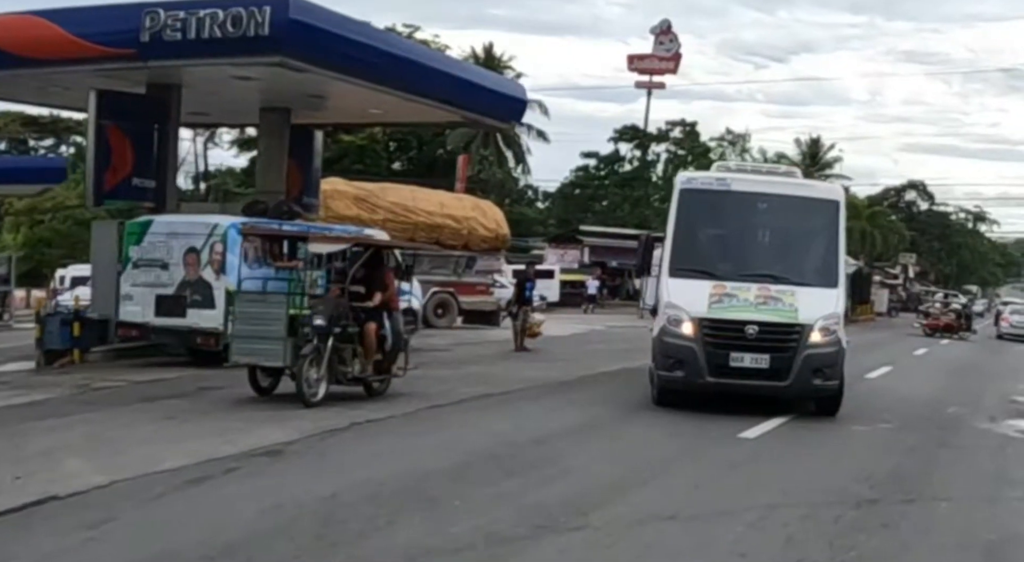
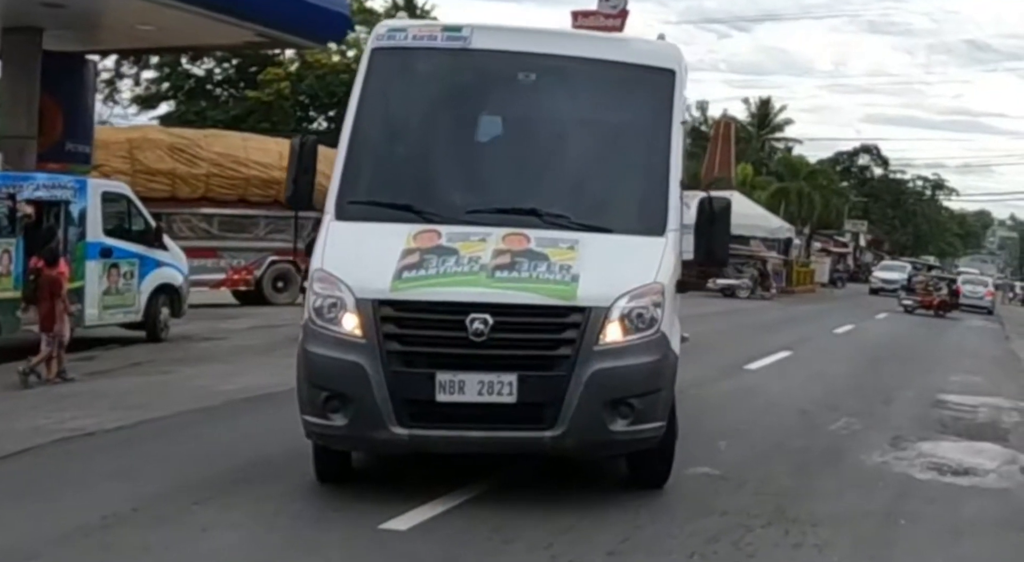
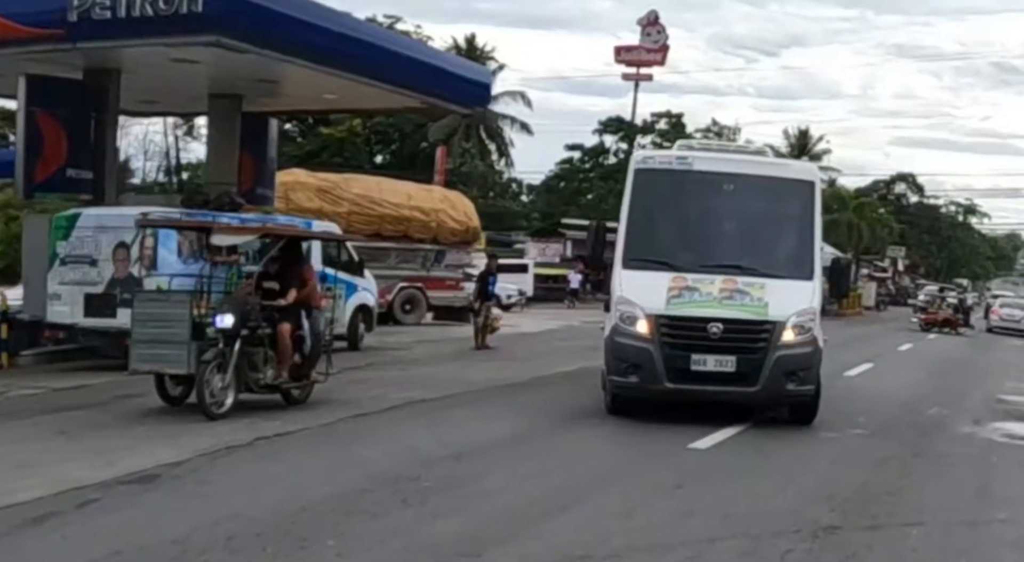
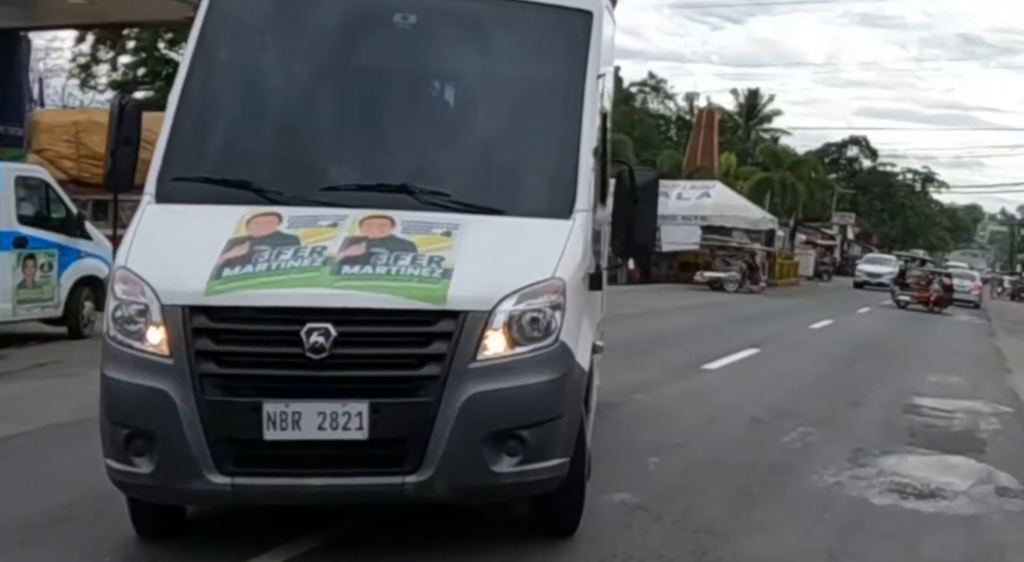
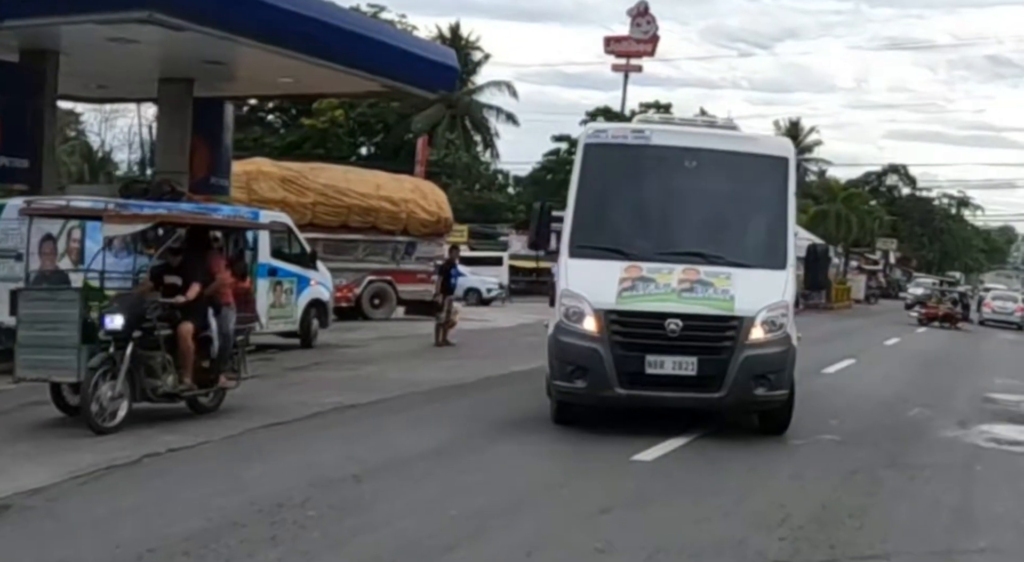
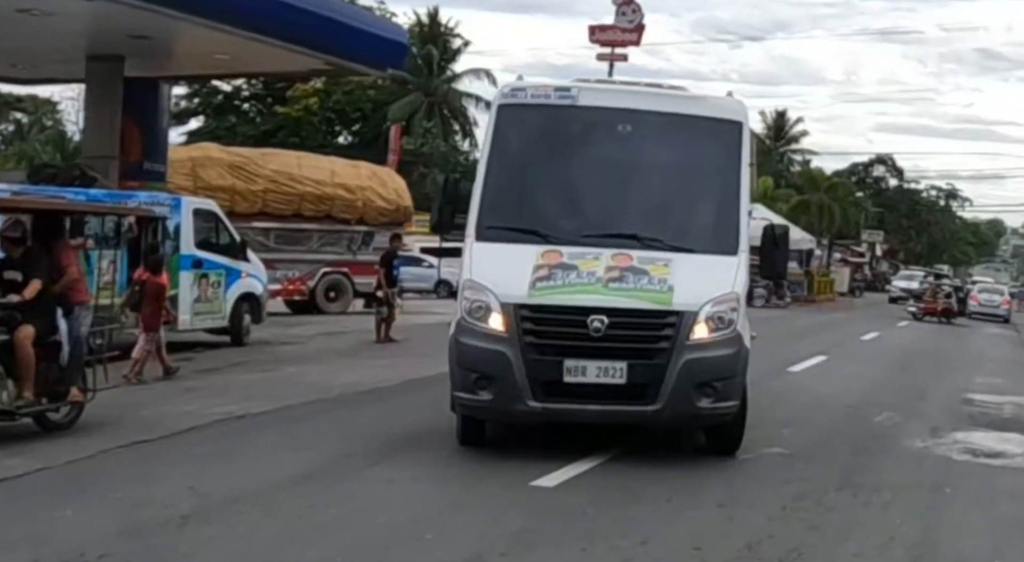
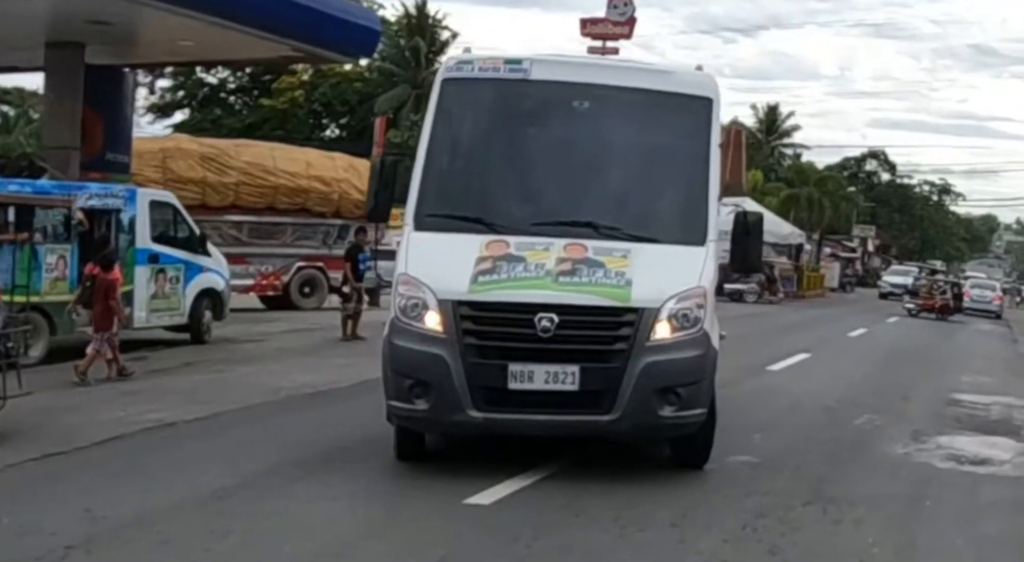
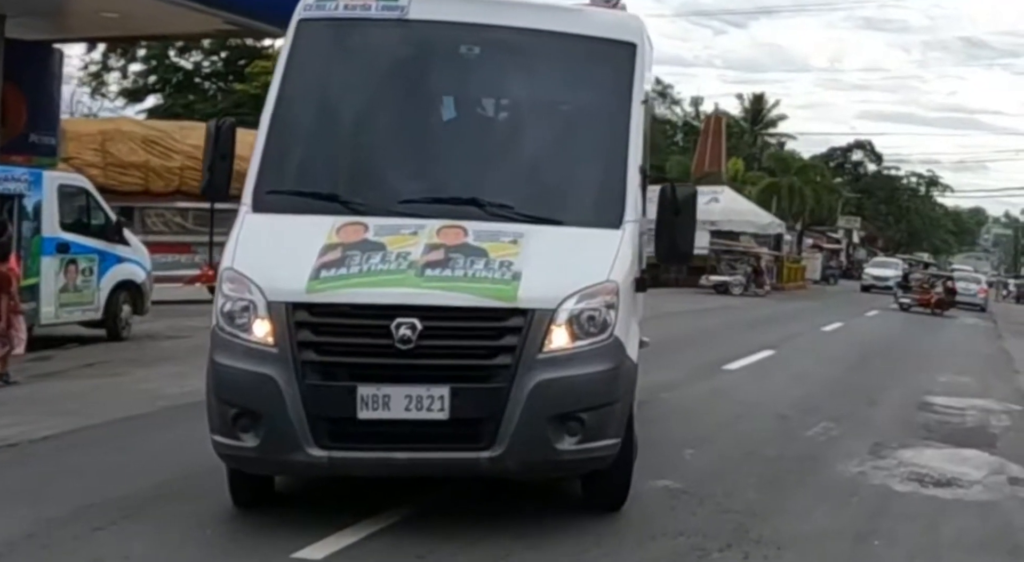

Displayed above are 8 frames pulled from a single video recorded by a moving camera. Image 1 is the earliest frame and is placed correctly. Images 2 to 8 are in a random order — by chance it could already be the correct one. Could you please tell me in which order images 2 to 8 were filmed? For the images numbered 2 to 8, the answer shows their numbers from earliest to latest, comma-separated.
3, 5, 6, 7, 2, 8, 4
